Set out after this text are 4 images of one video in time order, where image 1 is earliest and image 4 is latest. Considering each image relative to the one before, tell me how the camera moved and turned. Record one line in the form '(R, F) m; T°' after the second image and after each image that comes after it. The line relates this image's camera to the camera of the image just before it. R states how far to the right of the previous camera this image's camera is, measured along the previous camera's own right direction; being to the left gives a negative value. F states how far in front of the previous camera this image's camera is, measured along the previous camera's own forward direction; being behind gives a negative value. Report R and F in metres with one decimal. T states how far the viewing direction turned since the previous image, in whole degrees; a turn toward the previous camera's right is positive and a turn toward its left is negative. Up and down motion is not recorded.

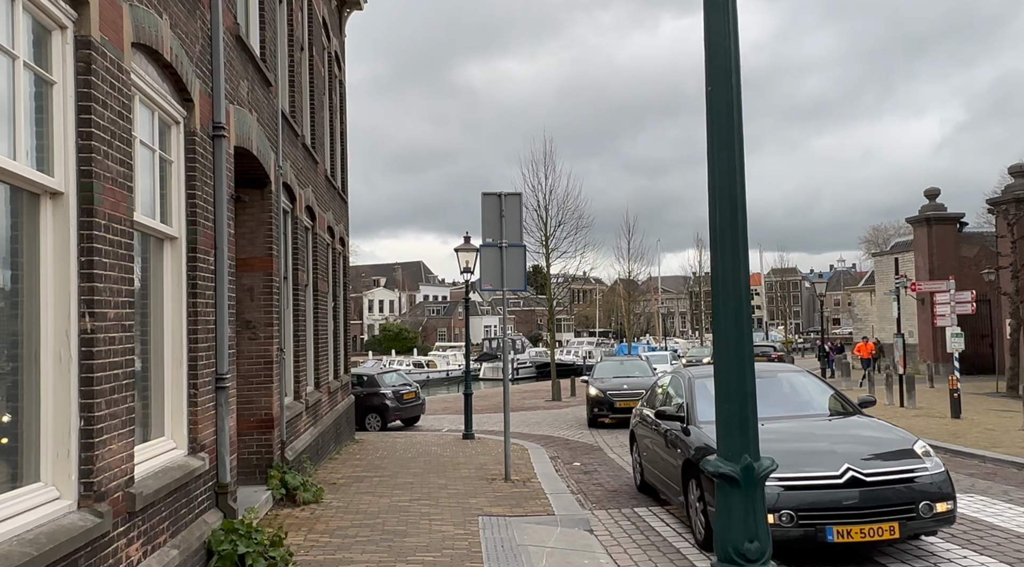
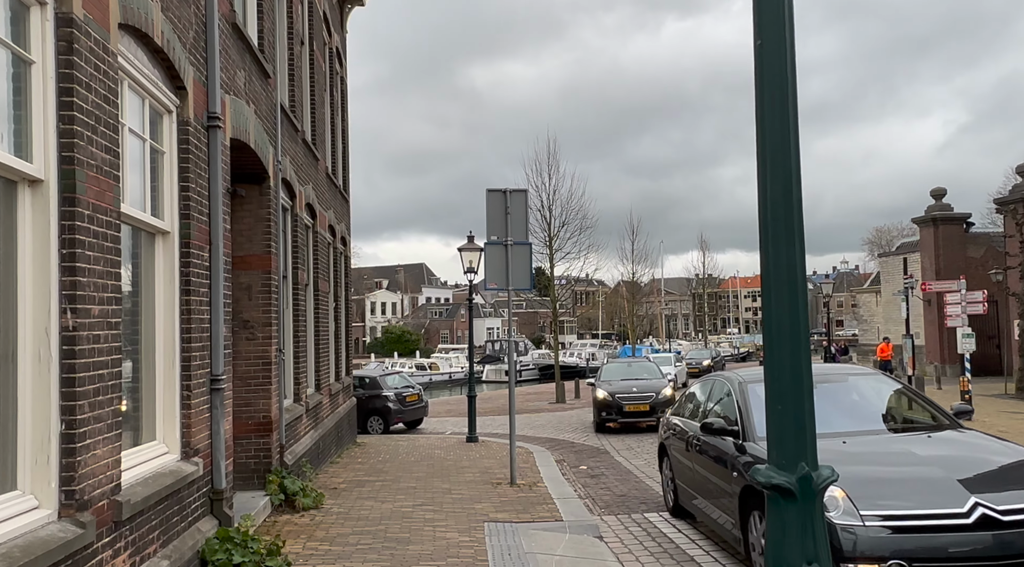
(0.0, +0.3) m; 0°
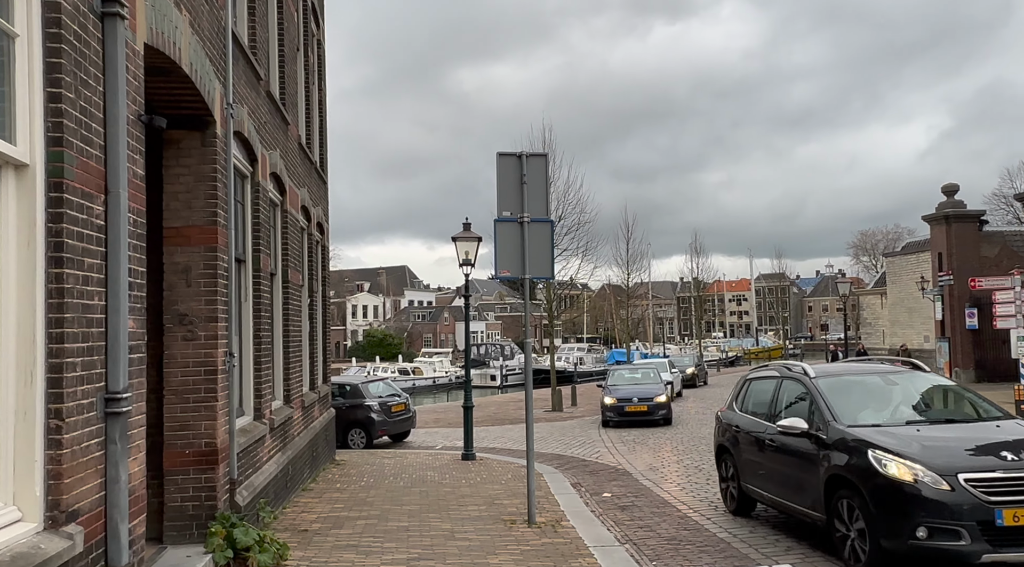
(-0.3, +2.1) m; +1°
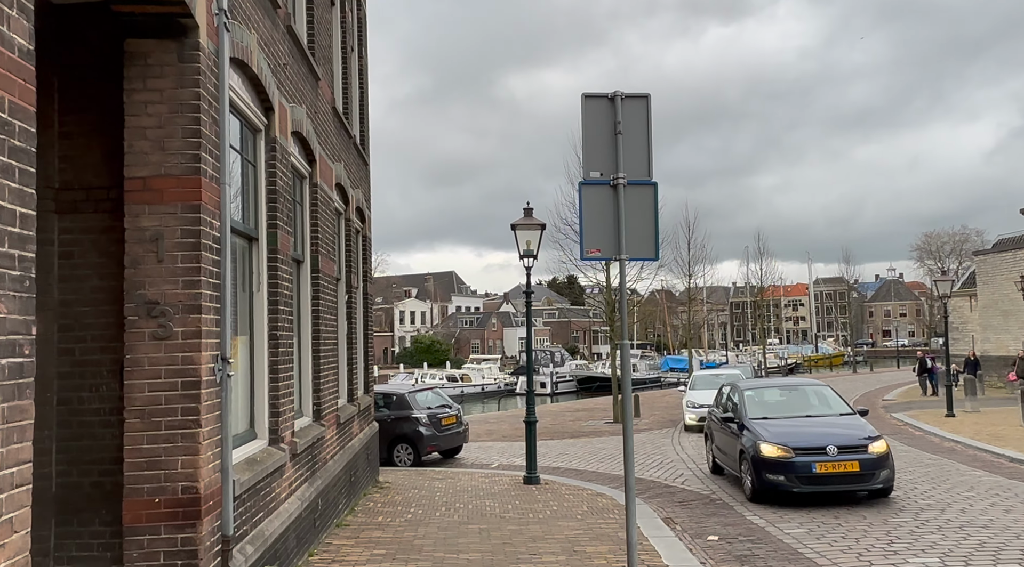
(-0.3, +2.0) m; -3°
